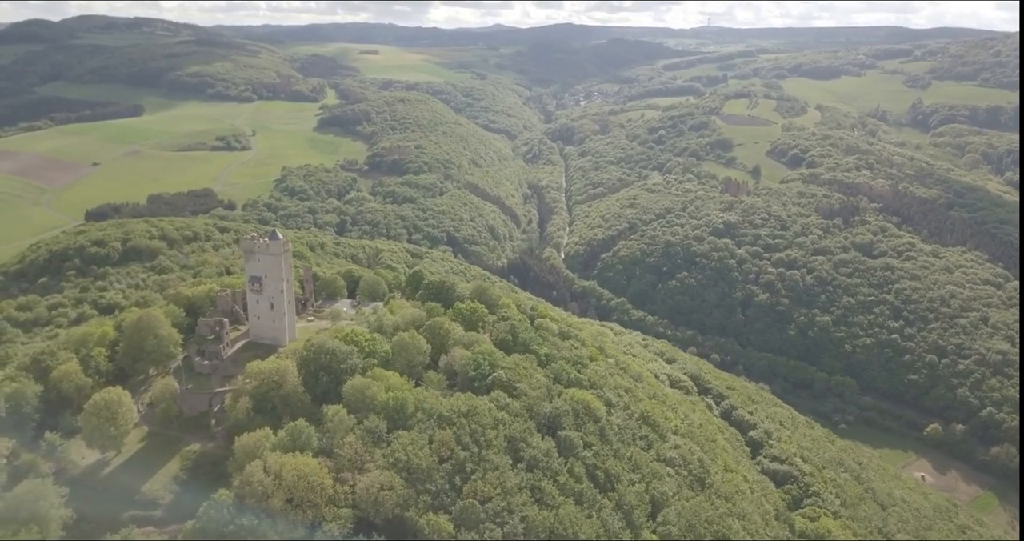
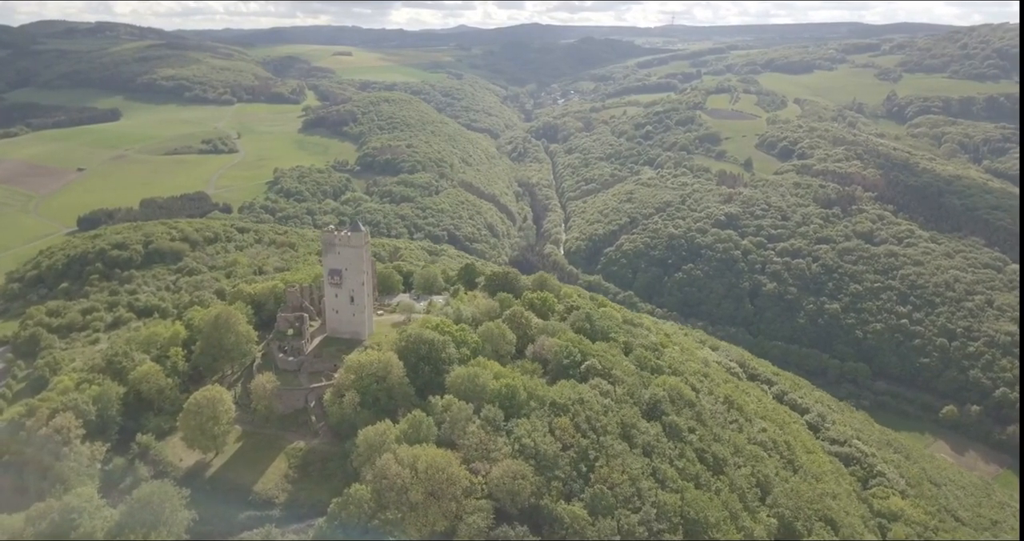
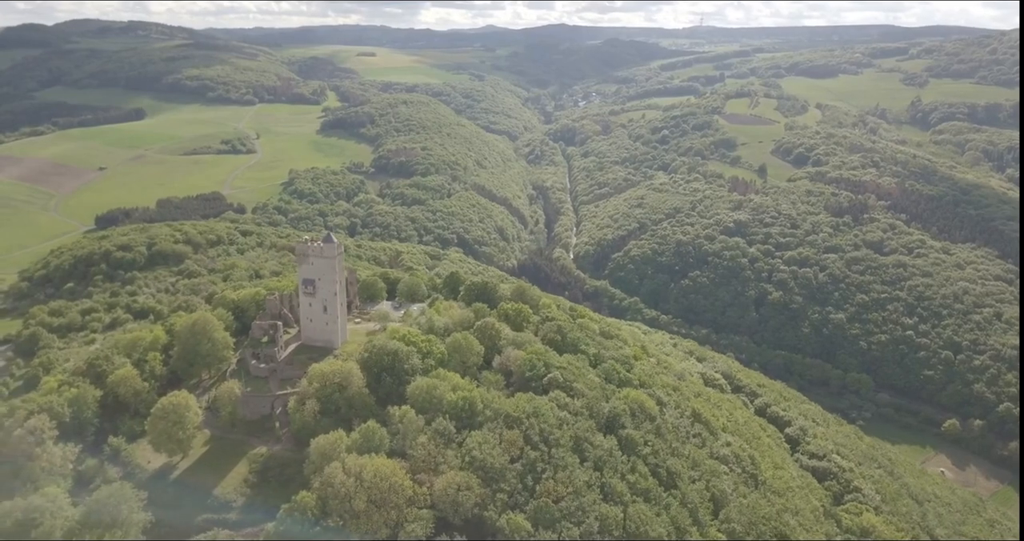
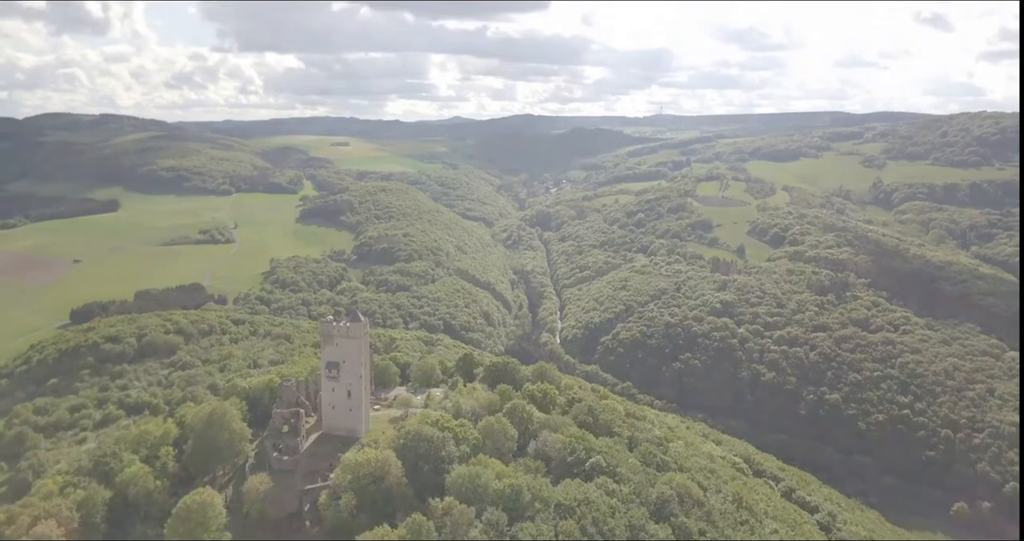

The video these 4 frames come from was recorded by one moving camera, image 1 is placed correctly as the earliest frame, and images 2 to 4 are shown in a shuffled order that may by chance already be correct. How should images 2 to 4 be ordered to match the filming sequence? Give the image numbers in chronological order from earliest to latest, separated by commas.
3, 2, 4
